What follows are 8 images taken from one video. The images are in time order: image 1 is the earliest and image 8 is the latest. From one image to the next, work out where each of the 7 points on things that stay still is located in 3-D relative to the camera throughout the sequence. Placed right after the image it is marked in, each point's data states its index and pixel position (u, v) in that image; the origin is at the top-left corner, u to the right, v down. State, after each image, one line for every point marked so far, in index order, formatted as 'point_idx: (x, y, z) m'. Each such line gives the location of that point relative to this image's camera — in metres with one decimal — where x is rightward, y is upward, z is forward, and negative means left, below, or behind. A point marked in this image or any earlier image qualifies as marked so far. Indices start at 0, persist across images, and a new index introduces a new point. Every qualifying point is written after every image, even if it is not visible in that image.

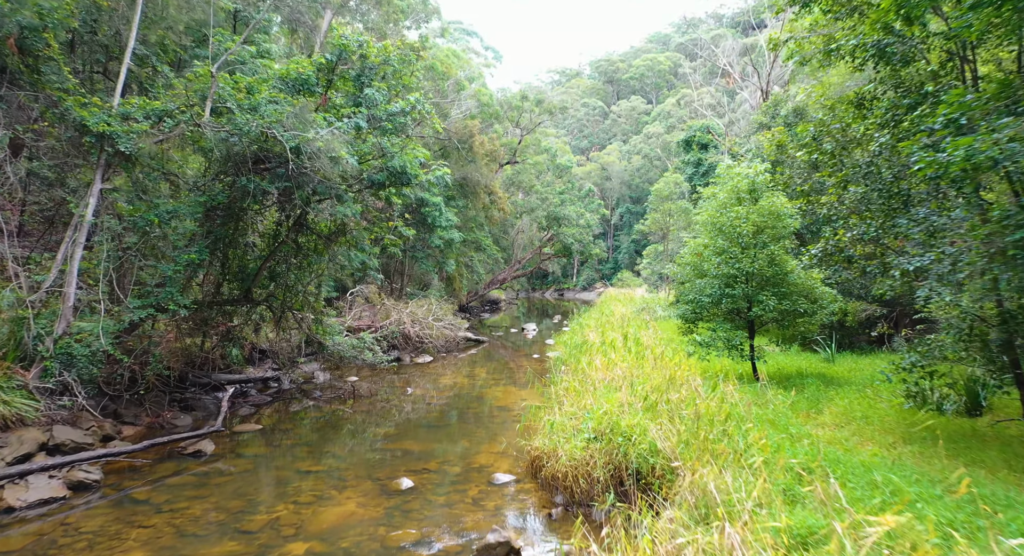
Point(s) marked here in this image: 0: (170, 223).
0: (-4.9, +0.8, +8.5) m
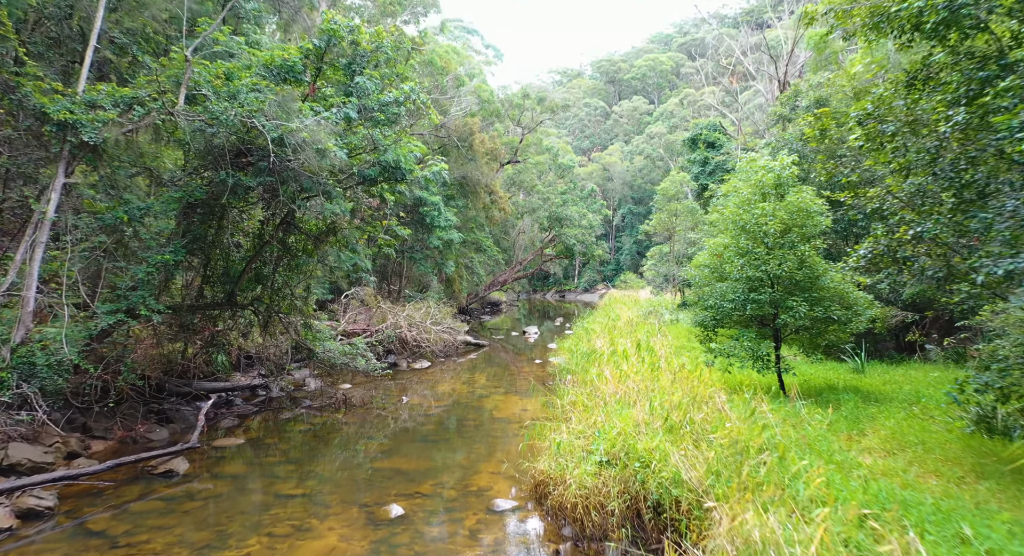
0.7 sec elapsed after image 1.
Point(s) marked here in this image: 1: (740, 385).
0: (-4.9, +0.8, +7.8) m
1: (+2.8, -1.3, +7.2) m
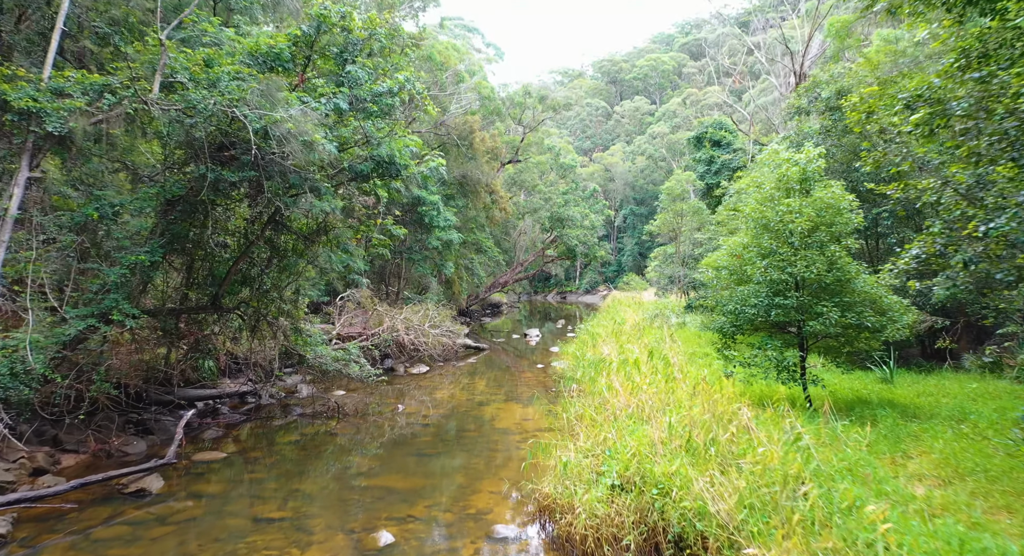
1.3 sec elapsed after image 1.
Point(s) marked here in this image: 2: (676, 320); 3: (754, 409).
0: (-4.8, +0.7, +7.2) m
1: (+2.8, -1.3, +6.6) m
2: (+4.5, -1.1, +16.2) m
3: (+2.4, -1.3, +5.7) m
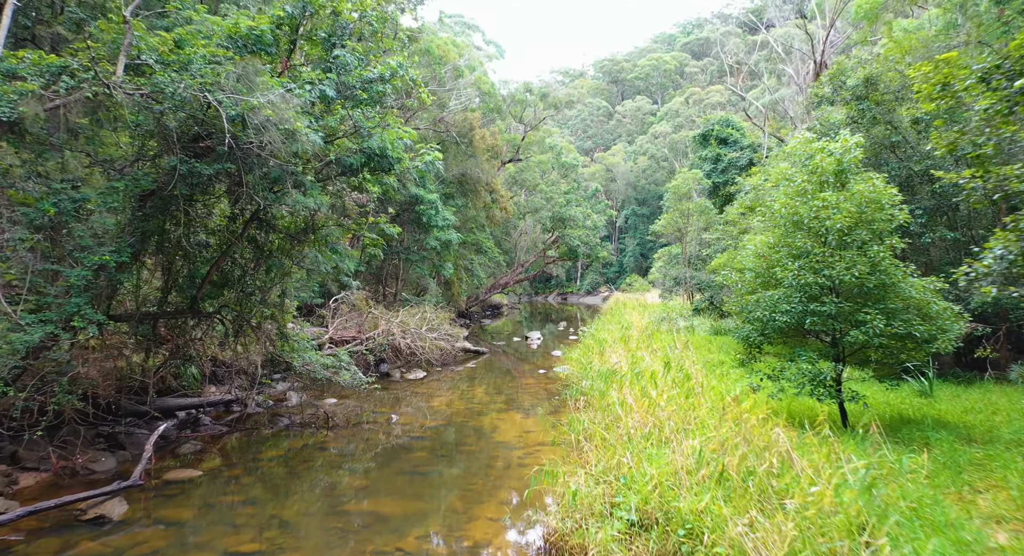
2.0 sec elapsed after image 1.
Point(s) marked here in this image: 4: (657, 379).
0: (-4.8, +0.7, +6.6) m
1: (+2.9, -1.4, +6.0) m
2: (+4.5, -1.2, +15.6) m
3: (+2.4, -1.3, +5.0) m
4: (+1.6, -1.1, +6.4) m
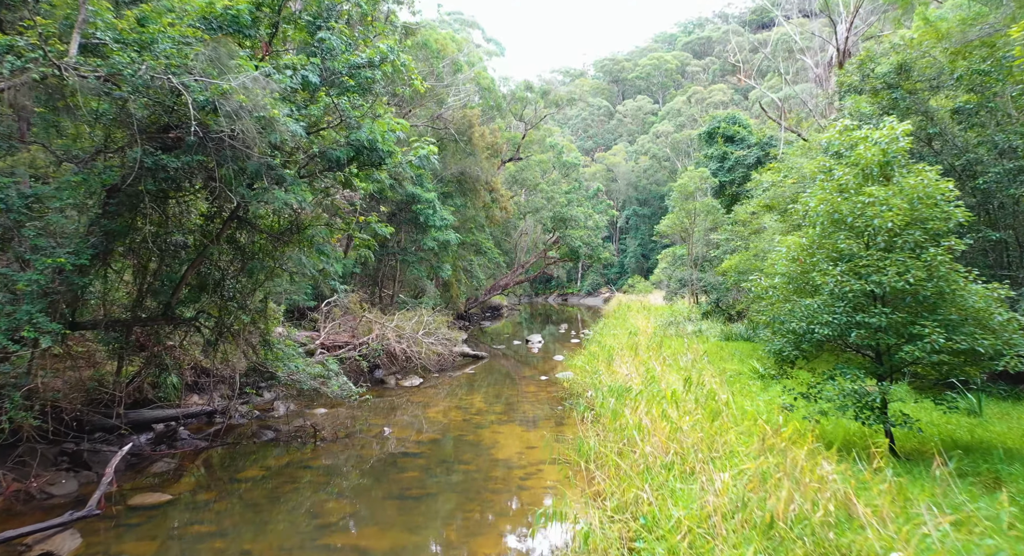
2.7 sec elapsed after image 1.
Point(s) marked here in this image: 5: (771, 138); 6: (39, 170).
0: (-4.8, +0.7, +5.9) m
1: (+2.9, -1.4, +5.3) m
2: (+4.5, -1.2, +14.9) m
3: (+2.4, -1.4, +4.4) m
4: (+1.6, -1.1, +5.7) m
5: (+8.4, +4.5, +19.3) m
6: (-4.9, +1.1, +6.0) m
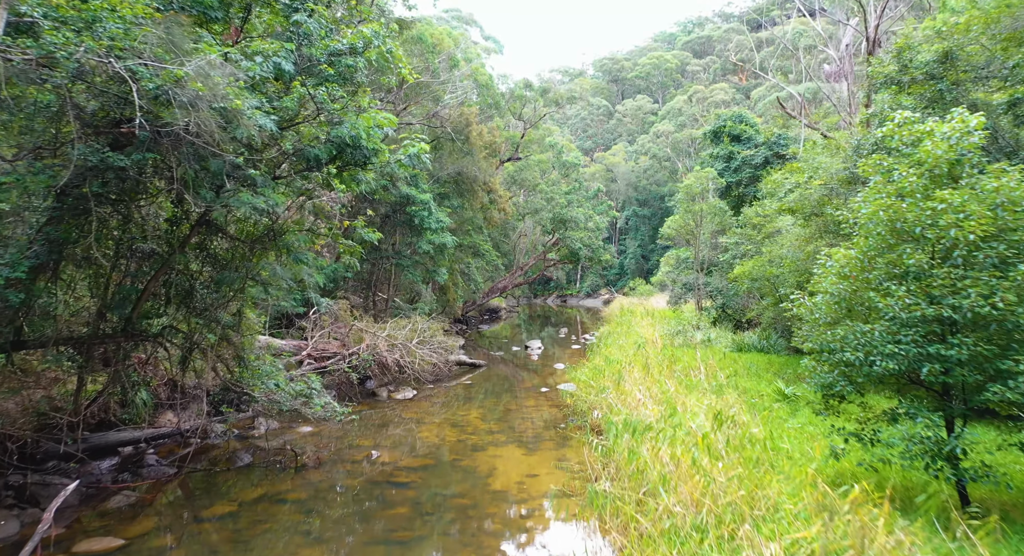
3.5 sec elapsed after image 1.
0: (-4.8, +0.5, +5.1) m
1: (+2.9, -1.6, +4.5) m
2: (+4.5, -1.4, +14.1) m
3: (+2.4, -1.5, +3.6) m
4: (+1.6, -1.3, +4.9) m
5: (+8.4, +4.4, +18.5) m
6: (-4.9, +1.0, +5.2) m
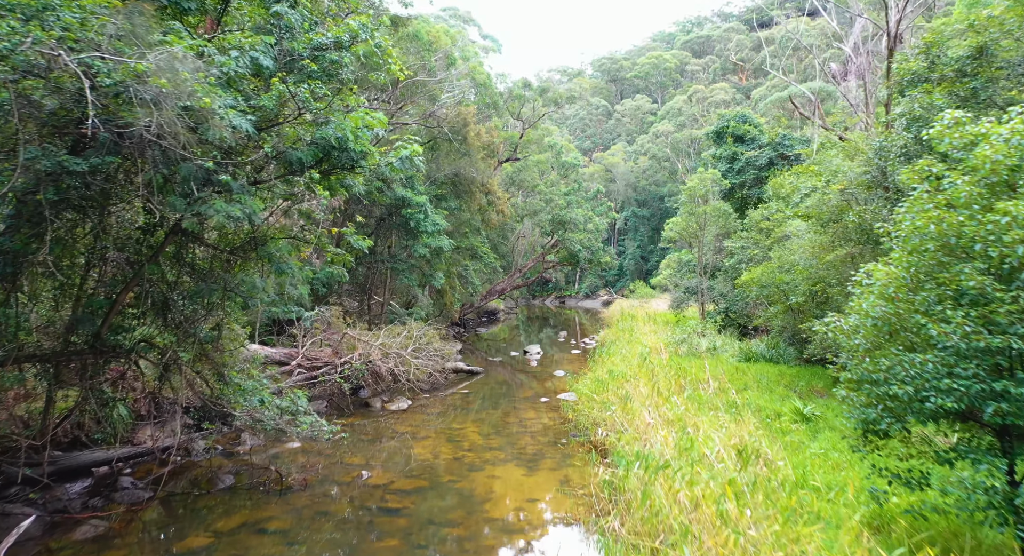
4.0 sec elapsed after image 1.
0: (-4.8, +0.4, +4.6) m
1: (+2.9, -1.7, +4.0) m
2: (+4.5, -1.5, +13.6) m
3: (+2.4, -1.6, +3.1) m
4: (+1.6, -1.4, +4.4) m
5: (+8.4, +4.3, +18.1) m
6: (-4.9, +0.8, +4.6) m
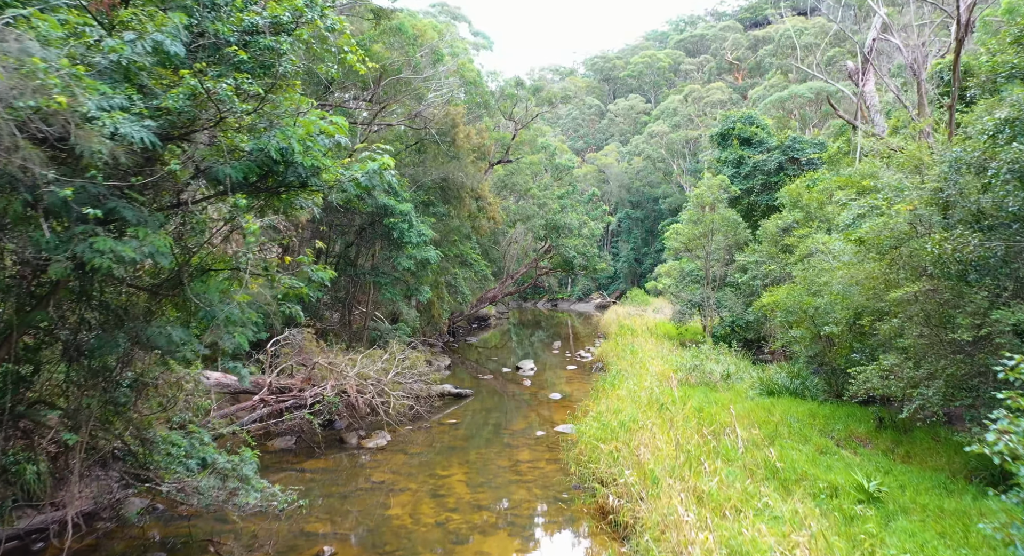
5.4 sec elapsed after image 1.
0: (-4.8, -0.1, +3.1) m
1: (+2.9, -2.1, +2.6) m
2: (+4.3, -2.0, +12.2) m
3: (+2.4, -2.1, +1.7) m
4: (+1.6, -1.9, +3.0) m
5: (+8.1, +3.8, +16.8) m
6: (-4.9, +0.4, +3.2) m
